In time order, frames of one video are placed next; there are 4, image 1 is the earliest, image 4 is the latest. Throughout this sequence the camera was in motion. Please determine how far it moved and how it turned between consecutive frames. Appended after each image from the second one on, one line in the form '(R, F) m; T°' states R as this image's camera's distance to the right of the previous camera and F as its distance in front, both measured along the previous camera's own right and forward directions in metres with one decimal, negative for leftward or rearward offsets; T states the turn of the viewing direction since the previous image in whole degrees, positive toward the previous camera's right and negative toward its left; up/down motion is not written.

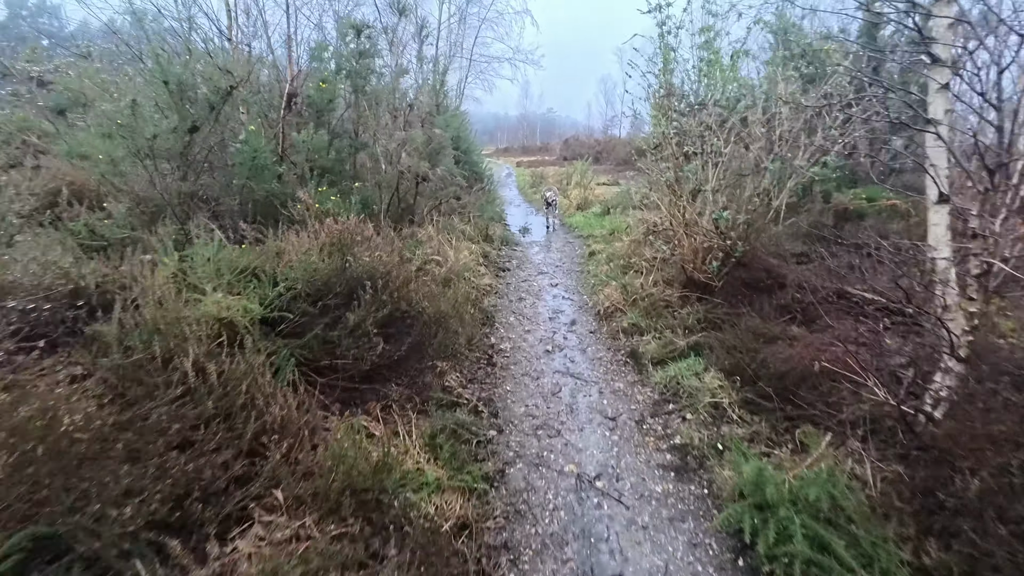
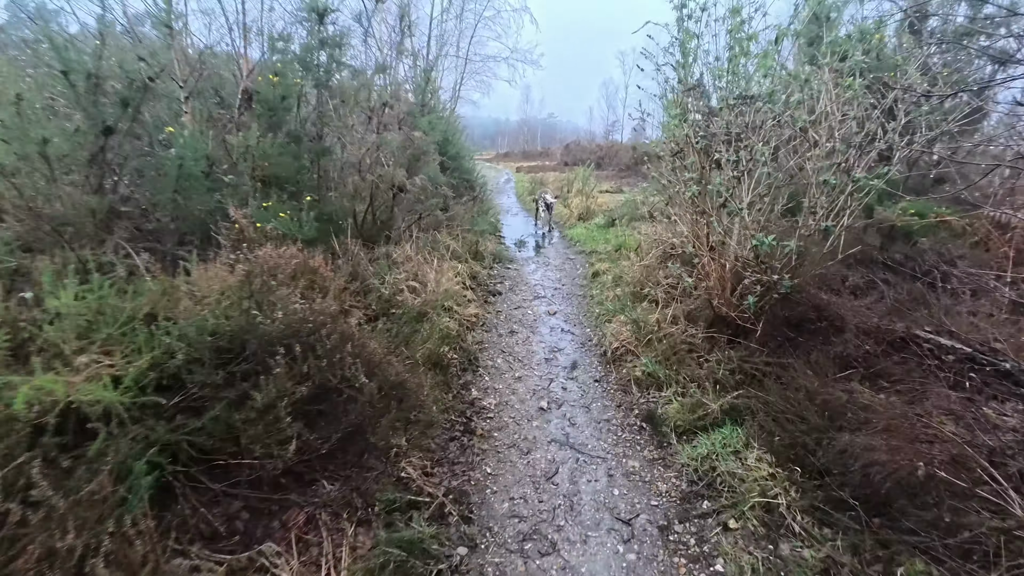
(+0.1, +1.0) m; 0°
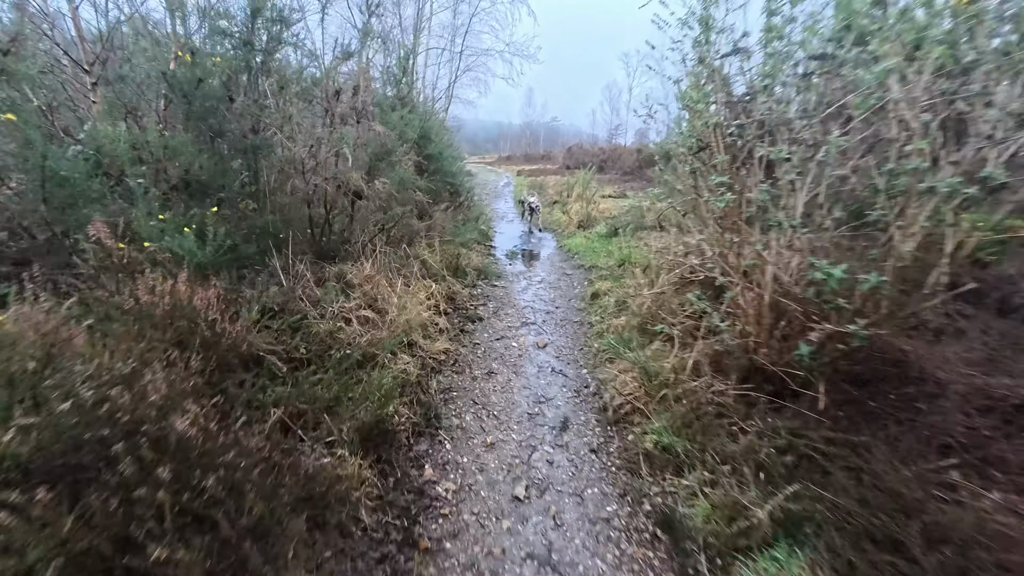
(+0.2, +1.0) m; 0°
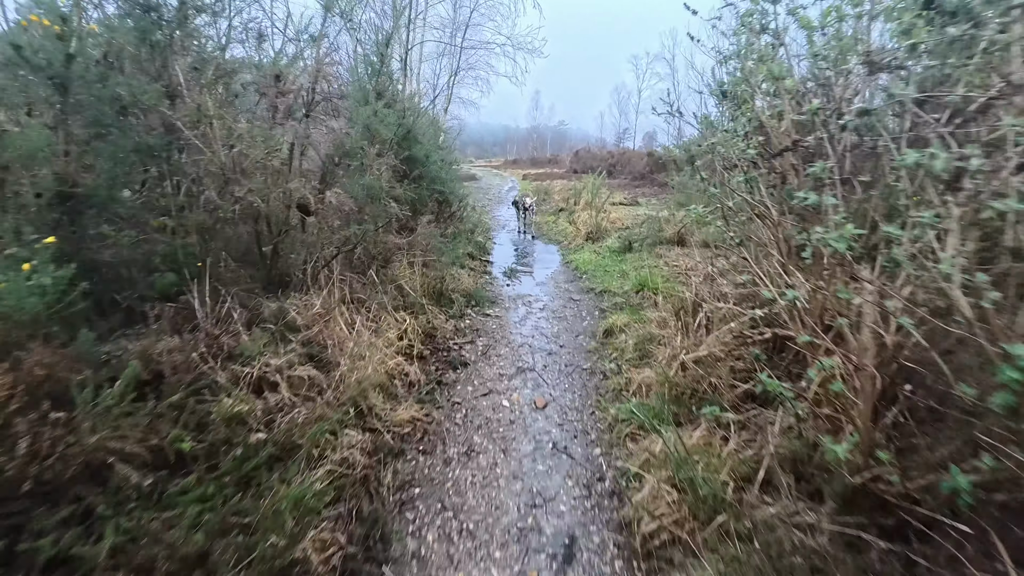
(+0.1, +1.1) m; -1°
